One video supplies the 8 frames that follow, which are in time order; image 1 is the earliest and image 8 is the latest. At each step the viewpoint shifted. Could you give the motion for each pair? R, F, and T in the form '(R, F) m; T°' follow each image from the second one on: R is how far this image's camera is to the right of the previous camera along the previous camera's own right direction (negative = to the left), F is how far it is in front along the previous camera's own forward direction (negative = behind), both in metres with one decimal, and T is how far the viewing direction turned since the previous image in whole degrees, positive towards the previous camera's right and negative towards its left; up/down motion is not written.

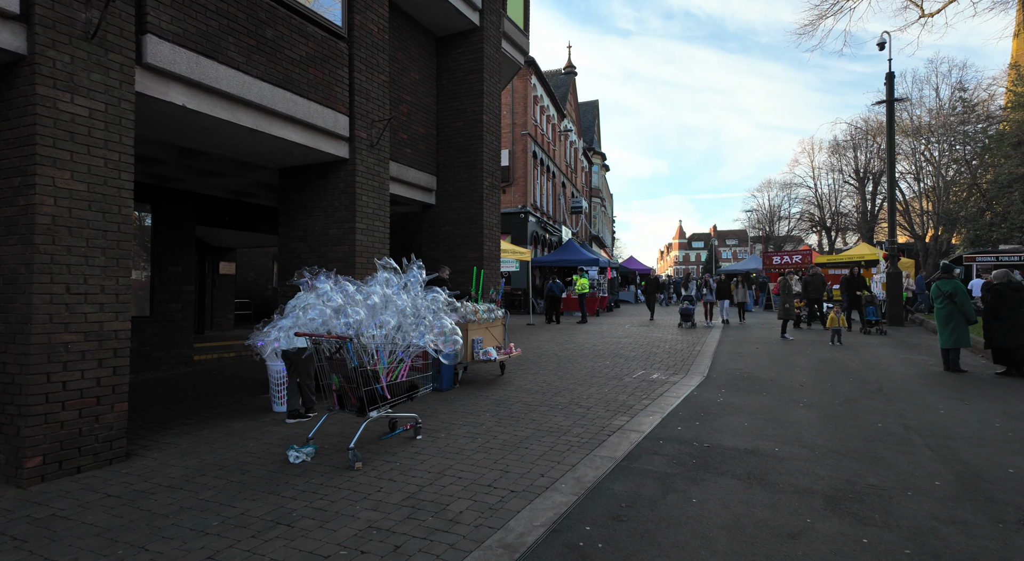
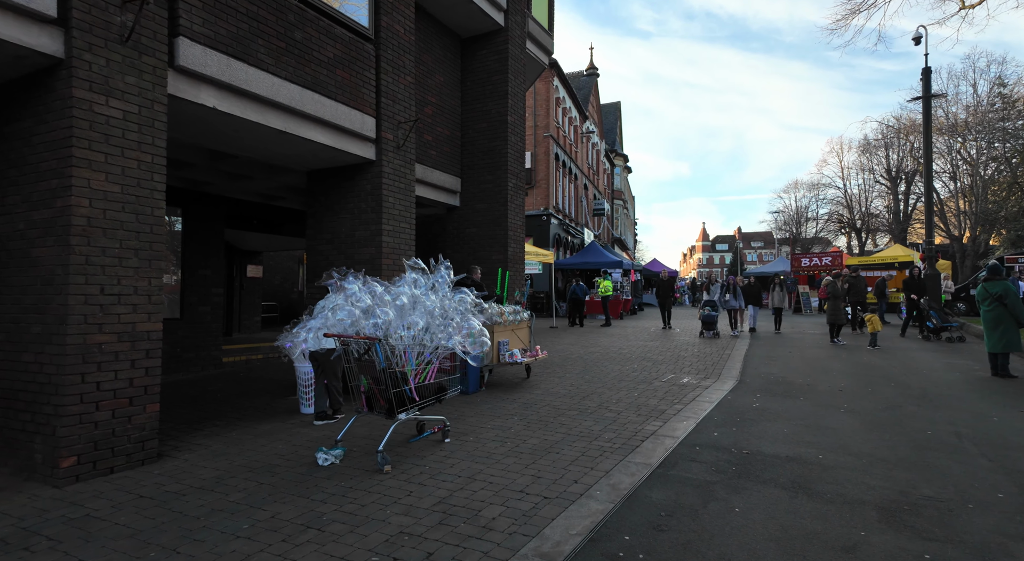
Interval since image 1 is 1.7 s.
(-0.1, +0.1) m; -2°
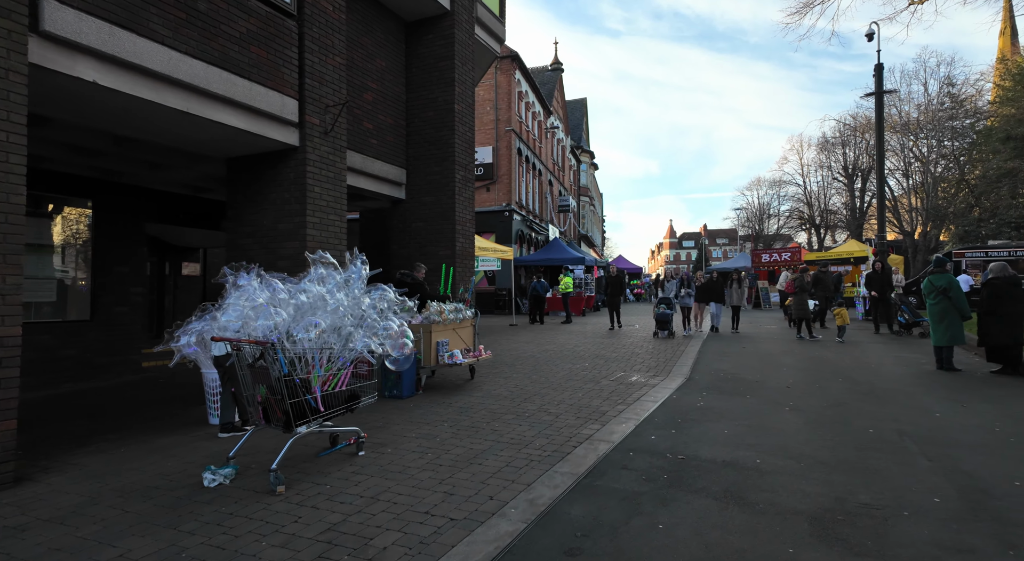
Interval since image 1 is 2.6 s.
(+0.4, +0.5) m; +3°
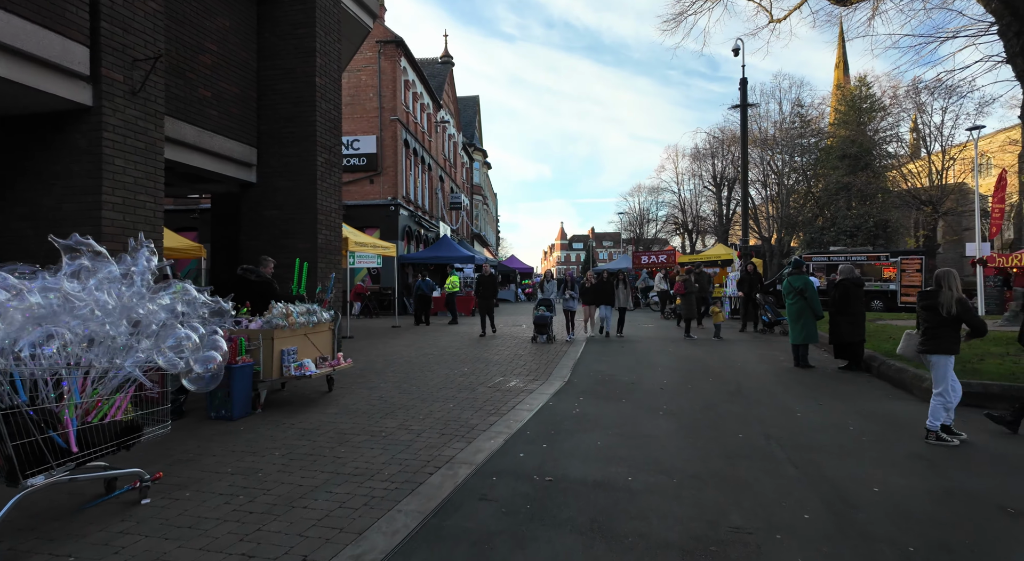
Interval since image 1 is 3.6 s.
(+0.3, +0.8) m; +11°
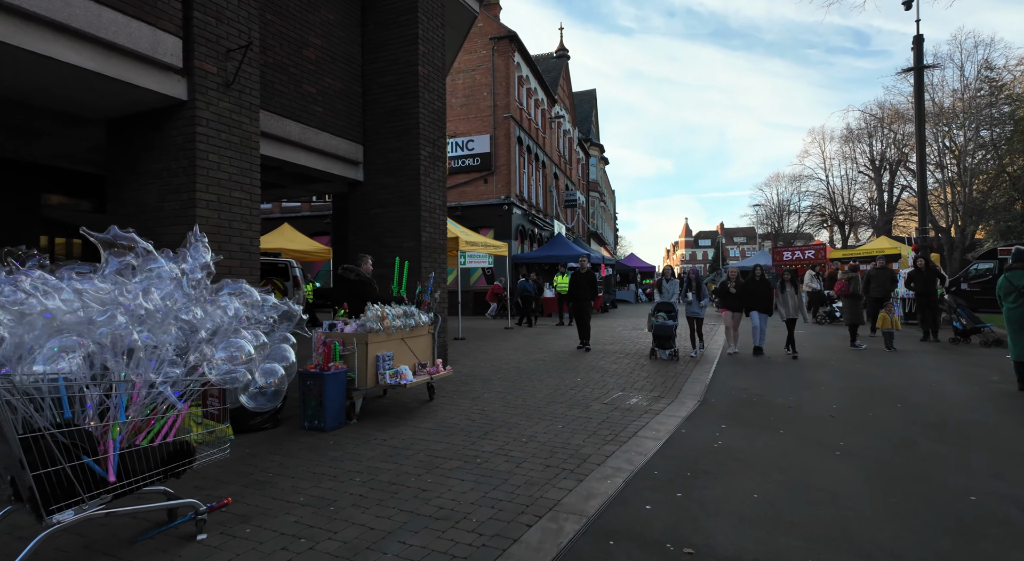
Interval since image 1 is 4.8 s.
(0.0, +1.0) m; -12°
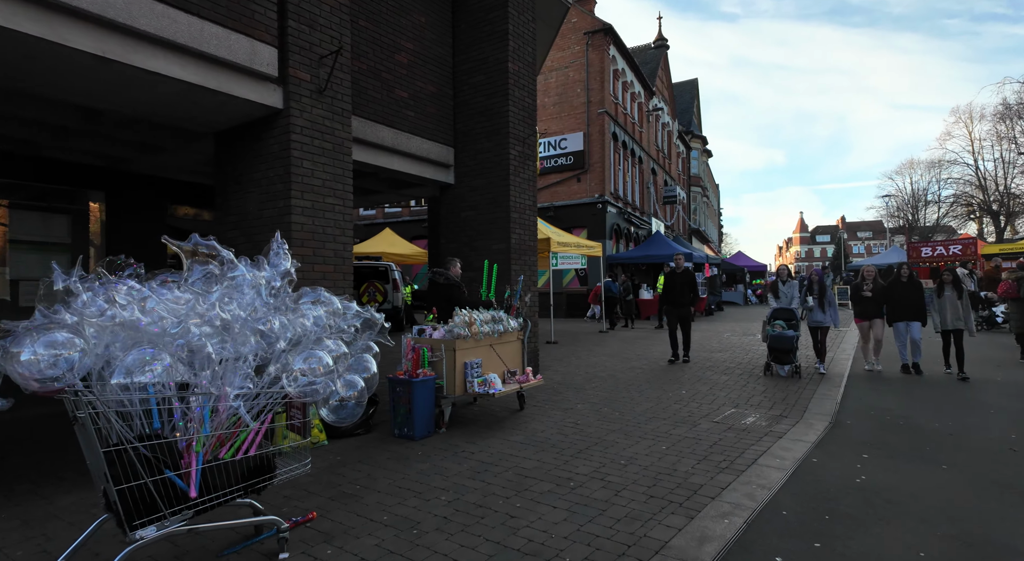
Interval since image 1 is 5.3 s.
(0.0, +0.4) m; -9°
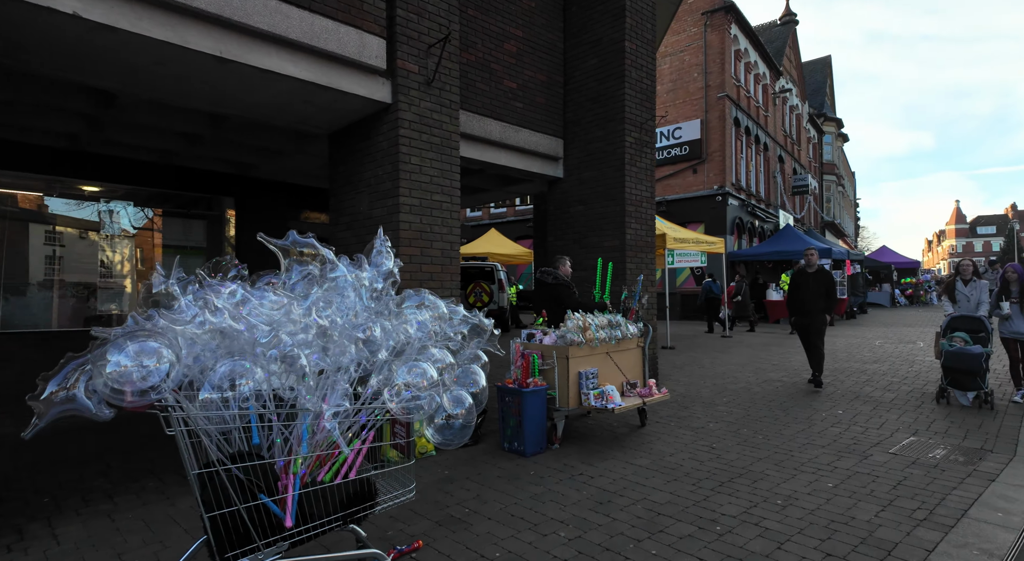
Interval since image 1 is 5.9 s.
(-0.2, +0.5) m; -10°
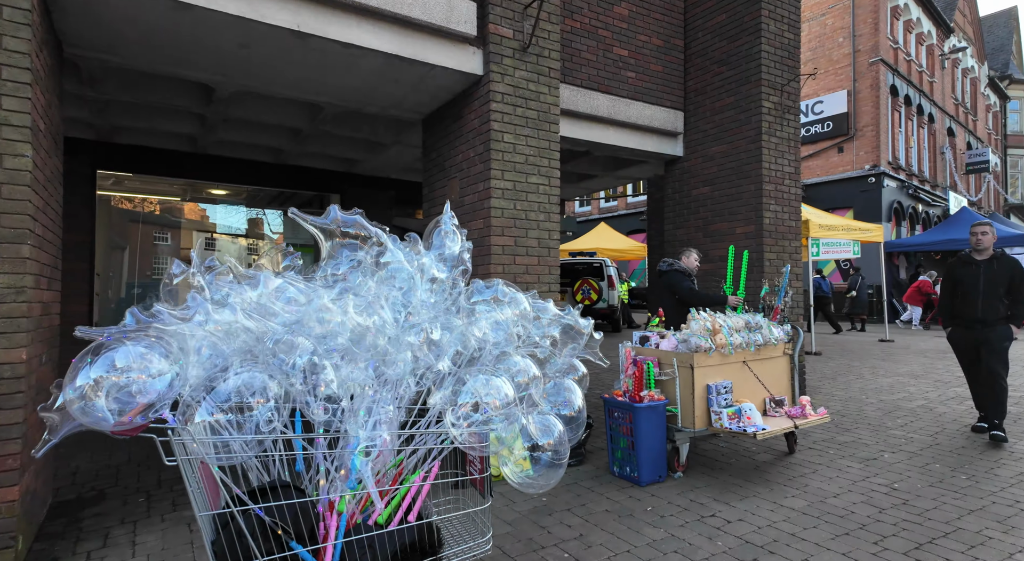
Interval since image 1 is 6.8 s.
(0.0, +0.7) m; -11°
